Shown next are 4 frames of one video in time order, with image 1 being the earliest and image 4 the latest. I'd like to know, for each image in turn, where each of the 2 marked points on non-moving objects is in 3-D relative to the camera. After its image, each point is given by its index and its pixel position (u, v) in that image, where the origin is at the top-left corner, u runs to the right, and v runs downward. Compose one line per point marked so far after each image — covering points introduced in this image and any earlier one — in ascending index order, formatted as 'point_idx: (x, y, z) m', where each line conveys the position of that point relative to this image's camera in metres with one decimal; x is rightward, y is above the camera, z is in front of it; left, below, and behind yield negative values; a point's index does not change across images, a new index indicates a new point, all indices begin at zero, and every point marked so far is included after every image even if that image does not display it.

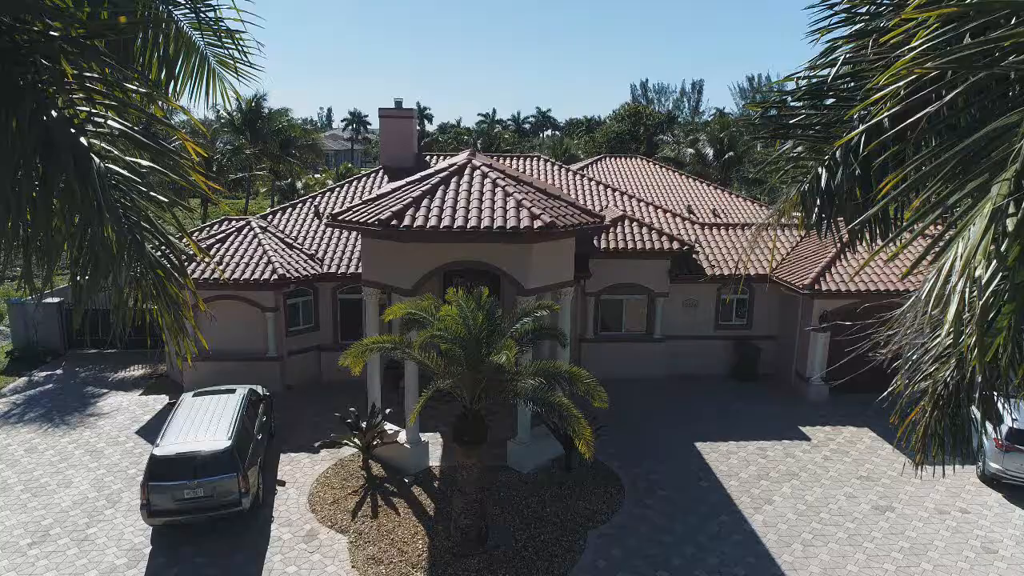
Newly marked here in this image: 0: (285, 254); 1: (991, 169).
0: (-6.0, +0.9, +19.5) m
1: (+2.7, +0.6, +4.1) m
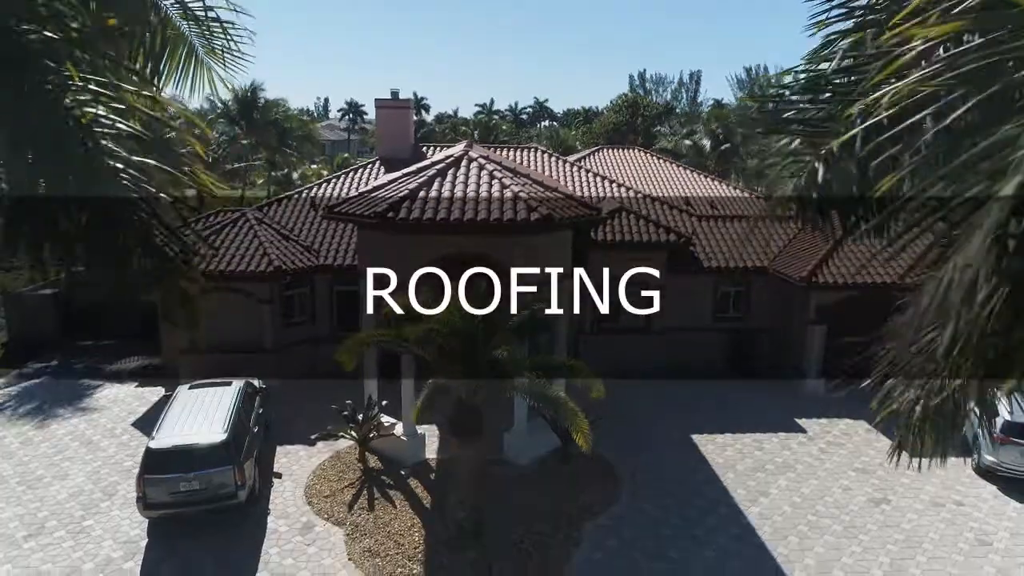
0: (-6.1, +1.1, +19.4) m
1: (+2.7, +0.6, +4.1) m
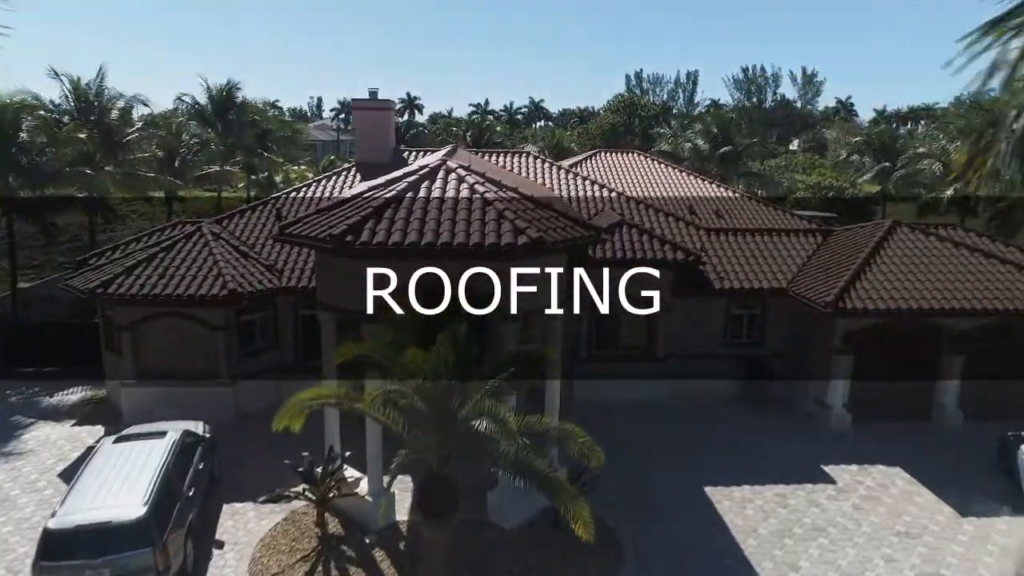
0: (-6.4, +0.5, +17.2) m
1: (+2.5, +0.1, +1.9) m
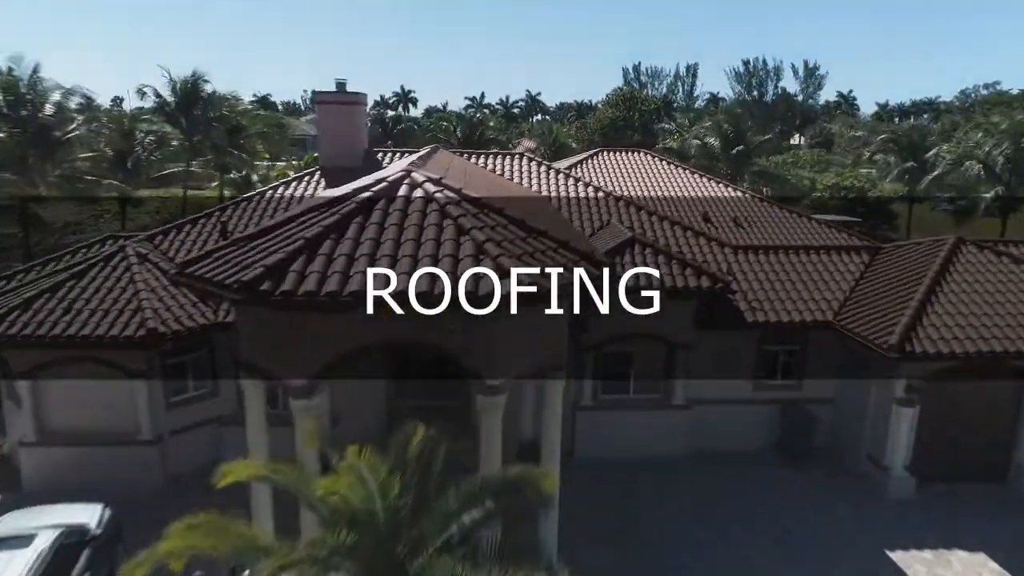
0: (-6.6, -0.1, +14.0) m
1: (+2.3, -0.7, -1.2) m
